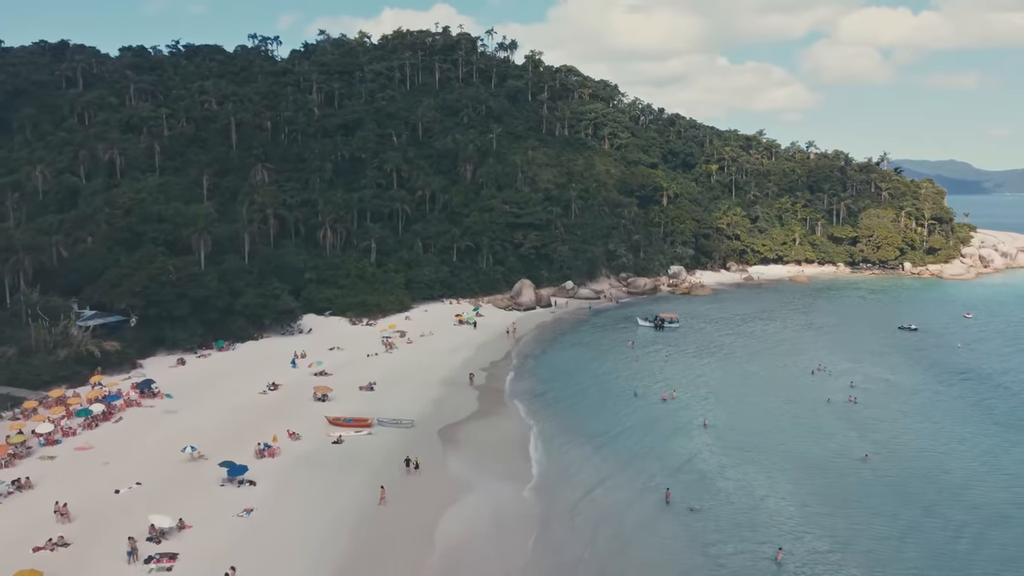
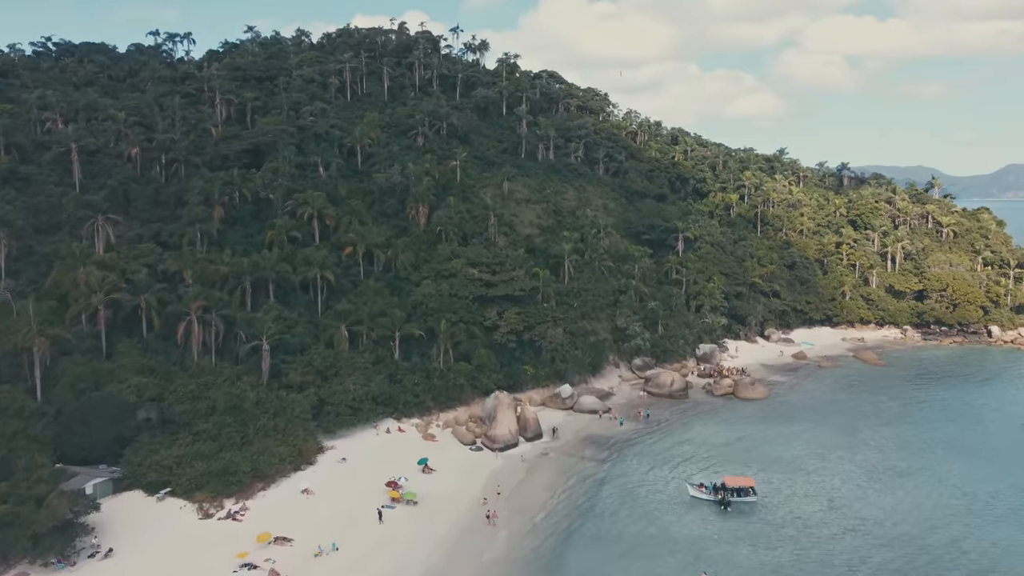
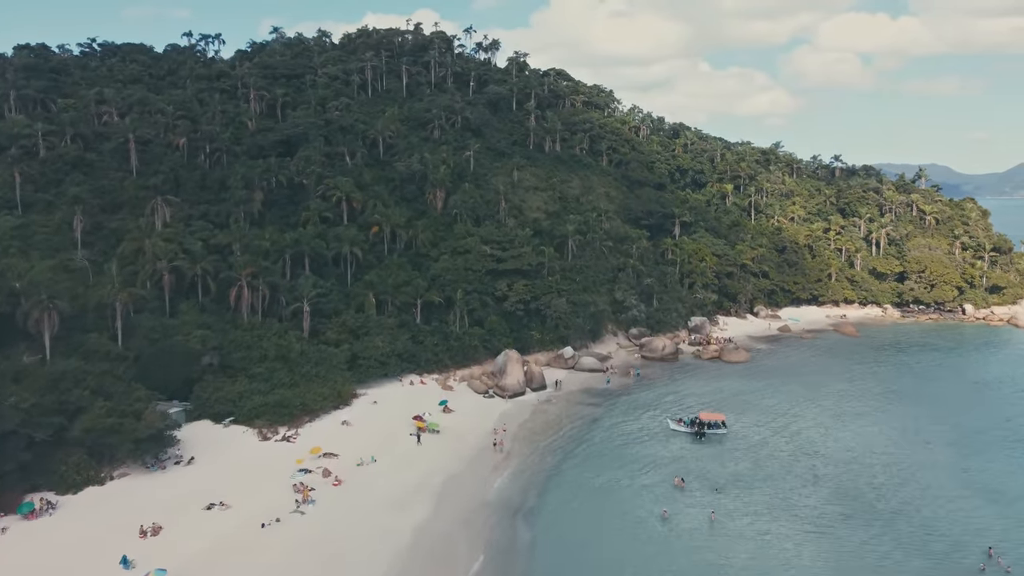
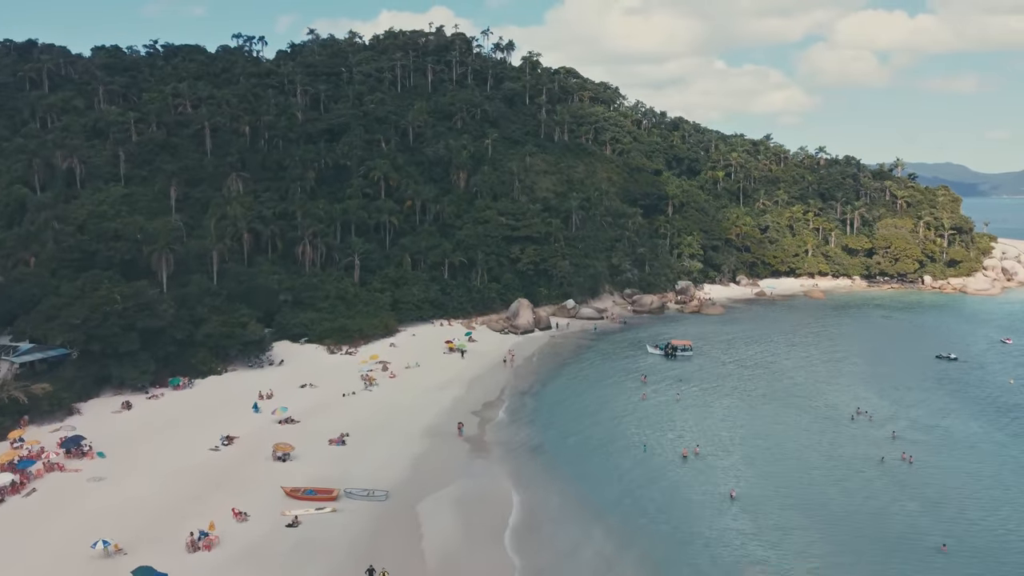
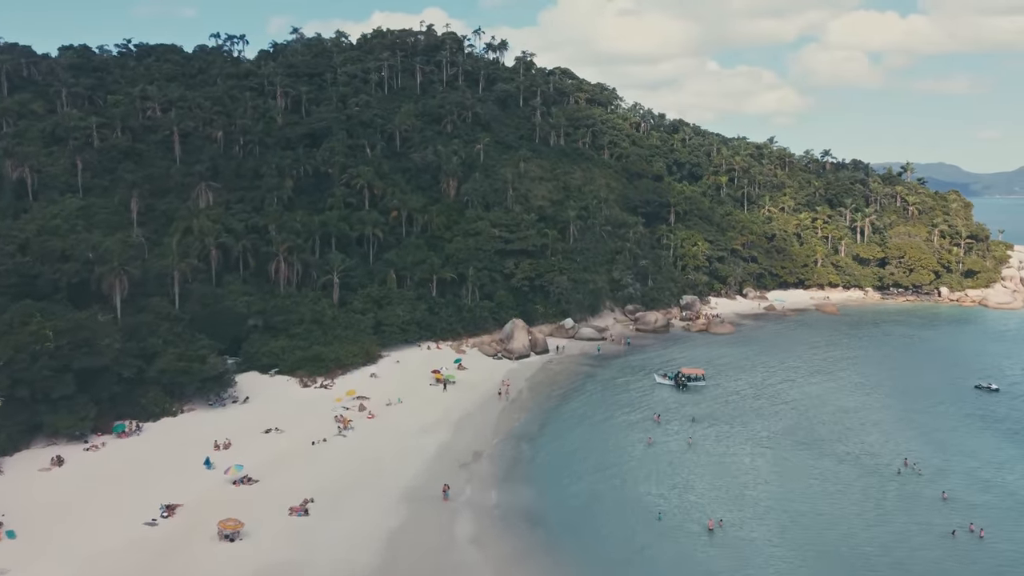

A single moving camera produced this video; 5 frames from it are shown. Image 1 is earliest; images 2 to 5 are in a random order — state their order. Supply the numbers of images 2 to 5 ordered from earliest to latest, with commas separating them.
4, 5, 3, 2
